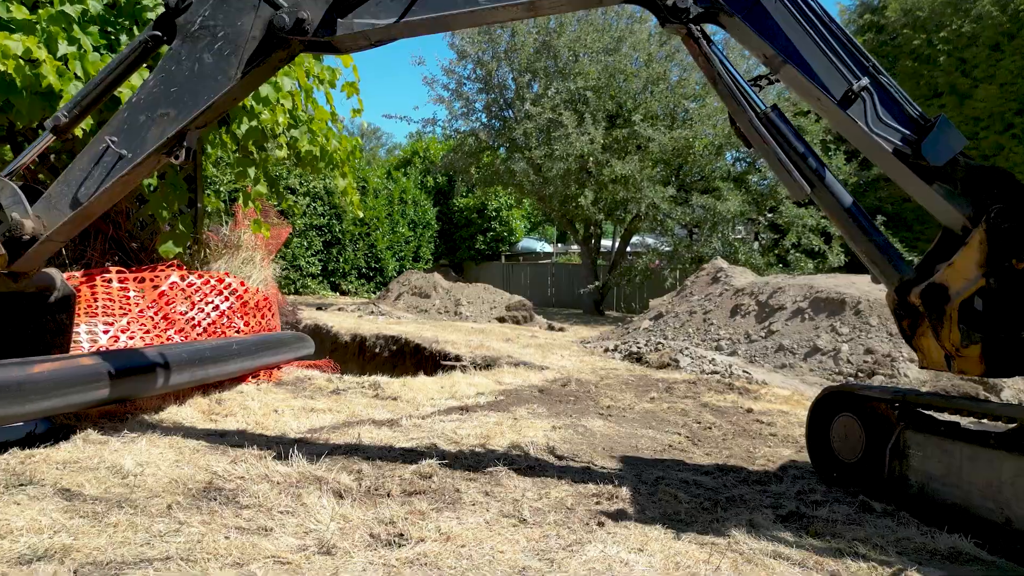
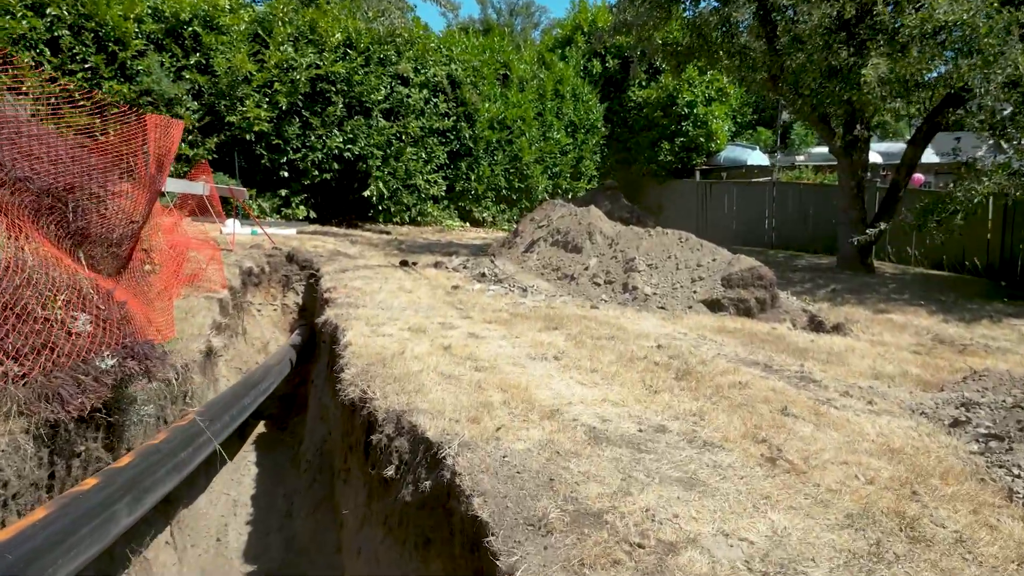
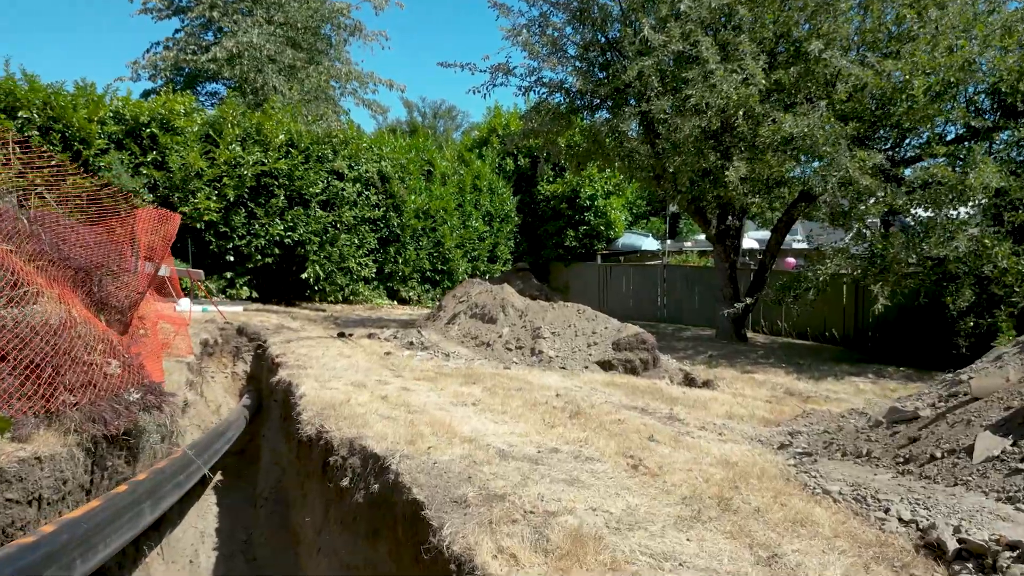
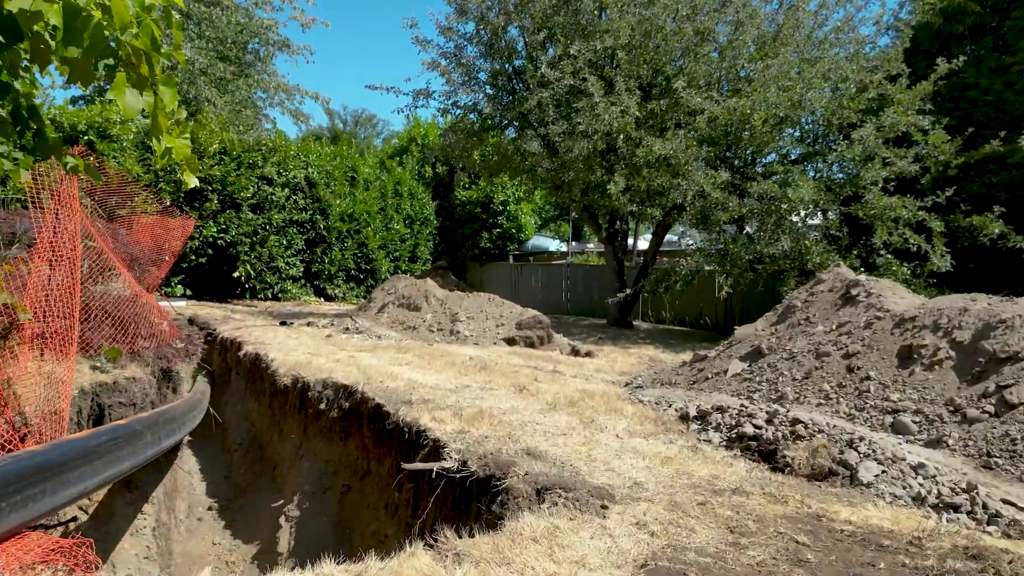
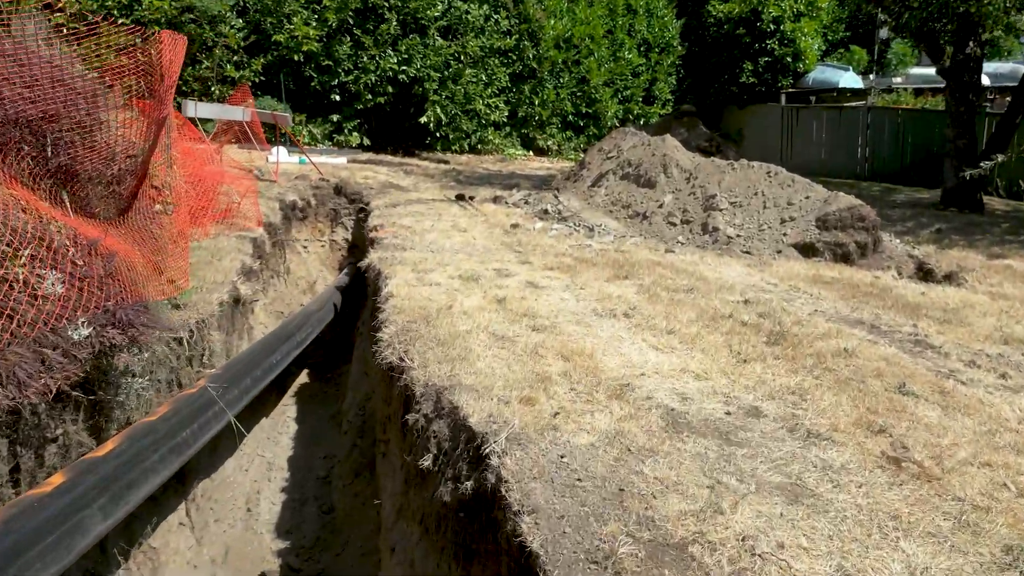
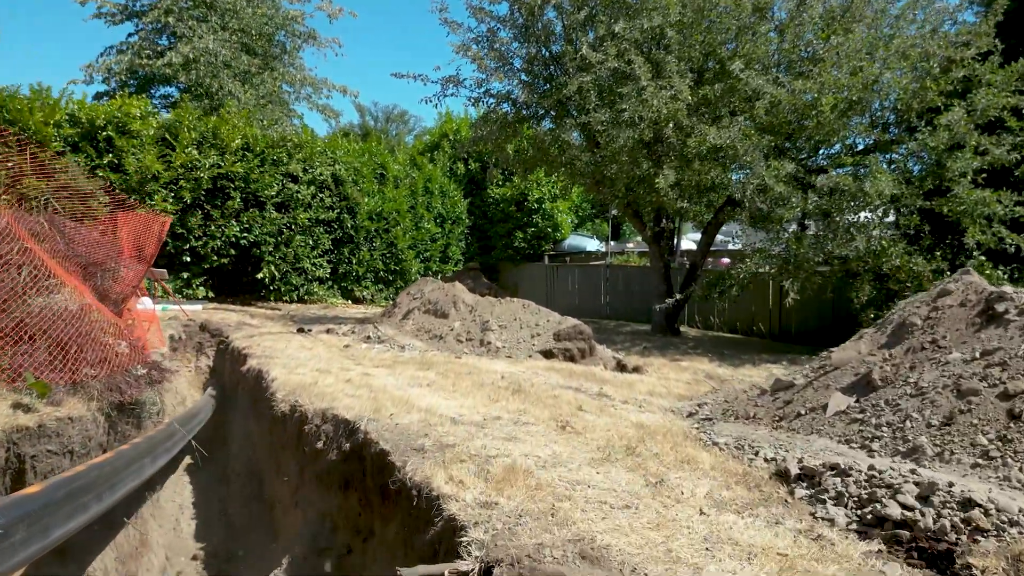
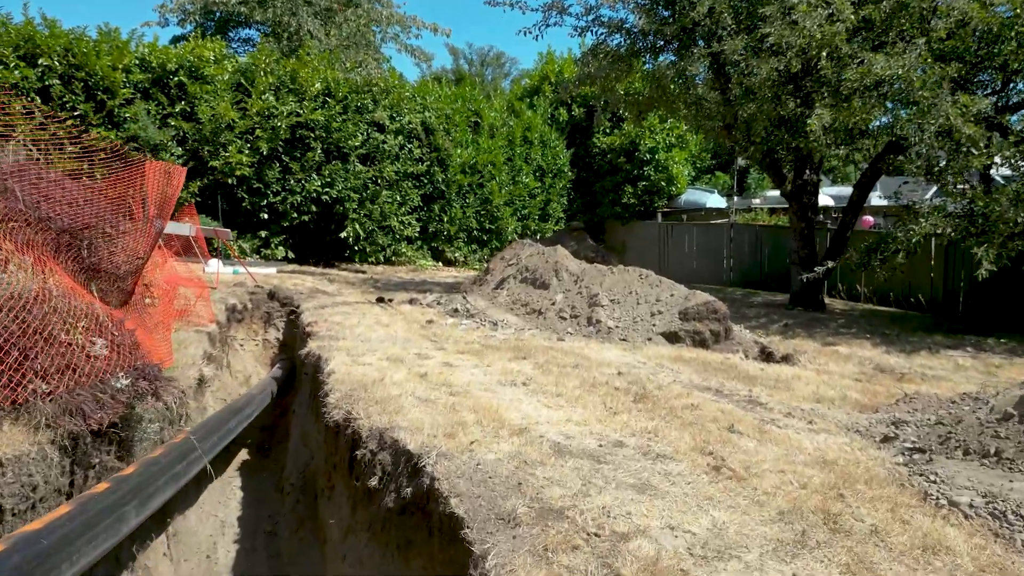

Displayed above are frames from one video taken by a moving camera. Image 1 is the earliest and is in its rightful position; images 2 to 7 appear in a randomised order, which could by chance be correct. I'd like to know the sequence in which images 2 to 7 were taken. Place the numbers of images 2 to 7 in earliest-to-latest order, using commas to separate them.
4, 6, 3, 7, 2, 5
